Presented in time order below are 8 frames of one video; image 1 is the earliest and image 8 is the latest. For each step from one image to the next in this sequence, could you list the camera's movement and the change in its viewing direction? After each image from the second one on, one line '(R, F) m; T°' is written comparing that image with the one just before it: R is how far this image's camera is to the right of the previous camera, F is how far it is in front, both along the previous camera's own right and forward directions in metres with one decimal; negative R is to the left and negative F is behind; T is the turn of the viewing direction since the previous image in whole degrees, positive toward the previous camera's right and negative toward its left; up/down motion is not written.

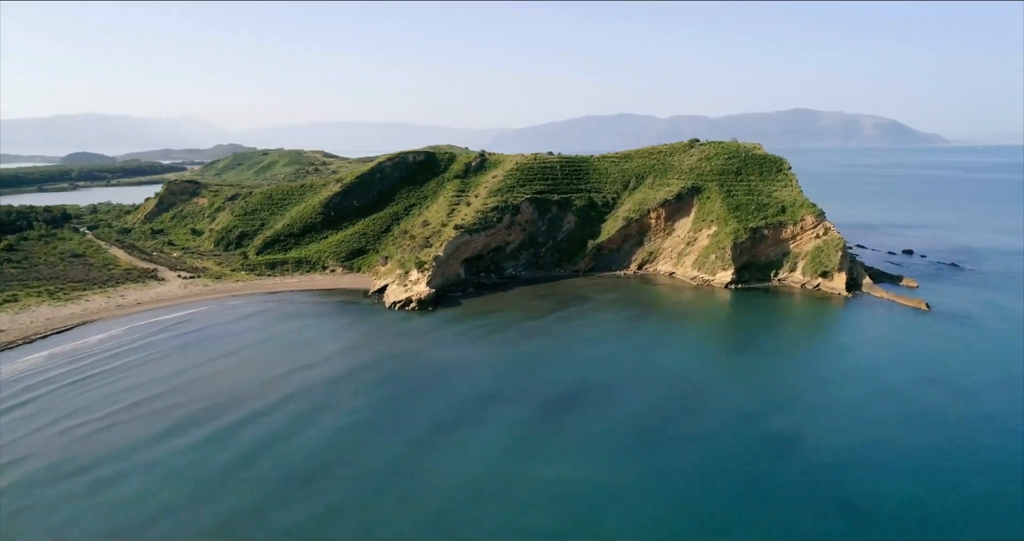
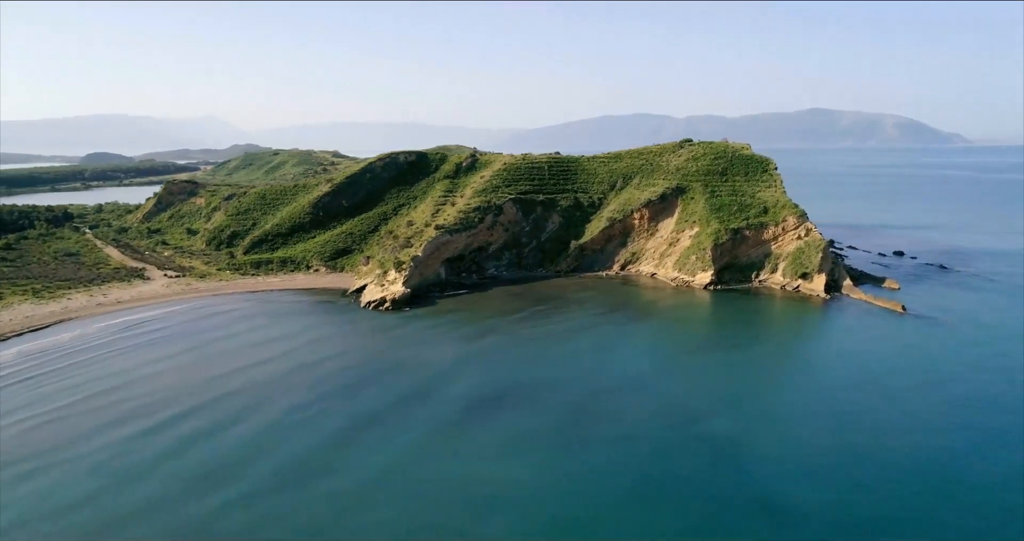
(+2.0, 0.0) m; -1°
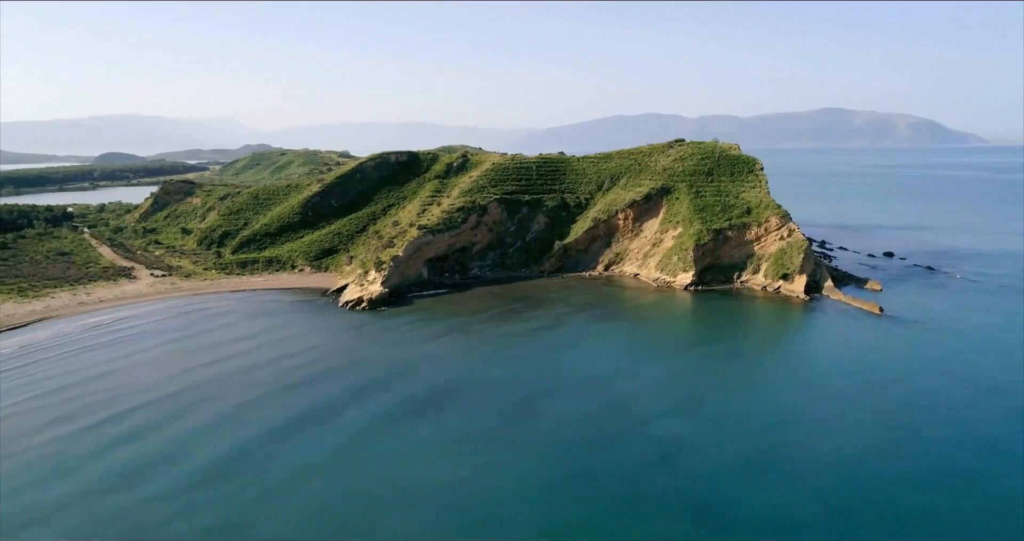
(+1.6, 0.0) m; -1°
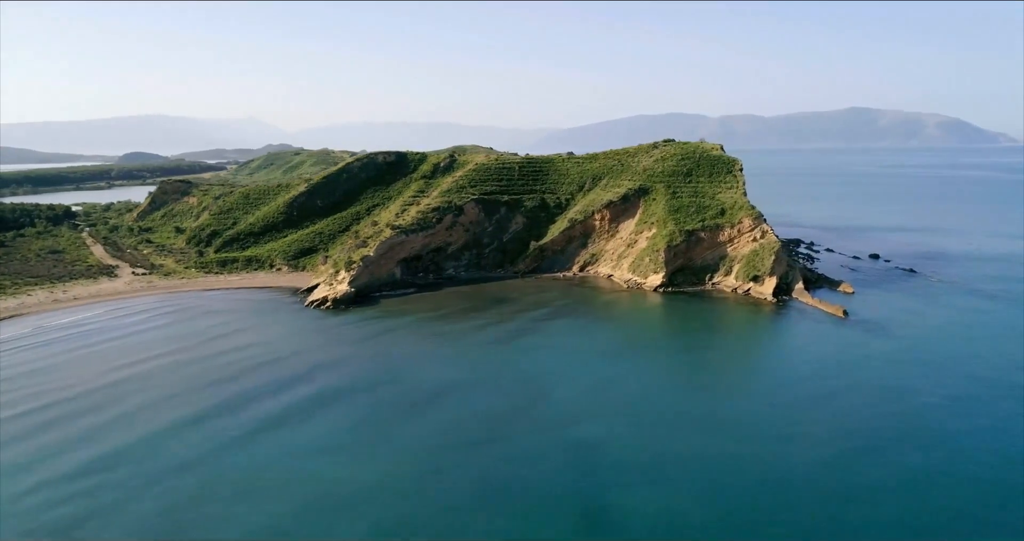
(+2.7, 0.0) m; -2°
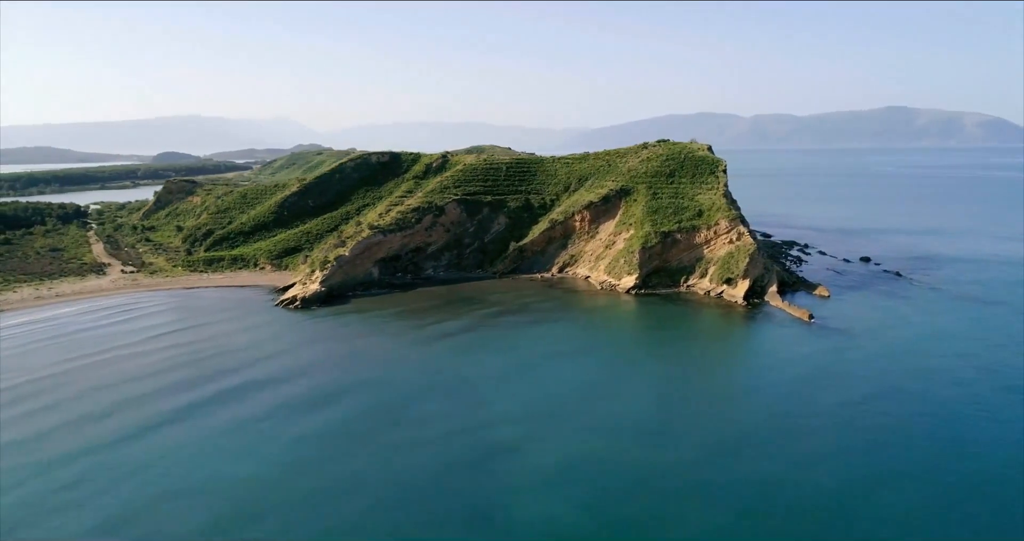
(+2.9, +0.1) m; -2°
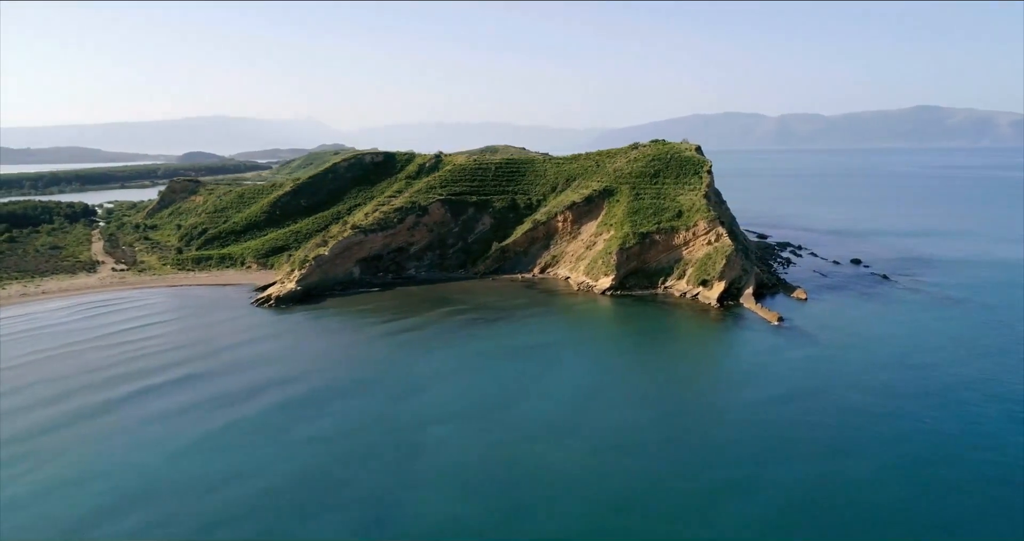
(+2.4, +0.1) m; -2°
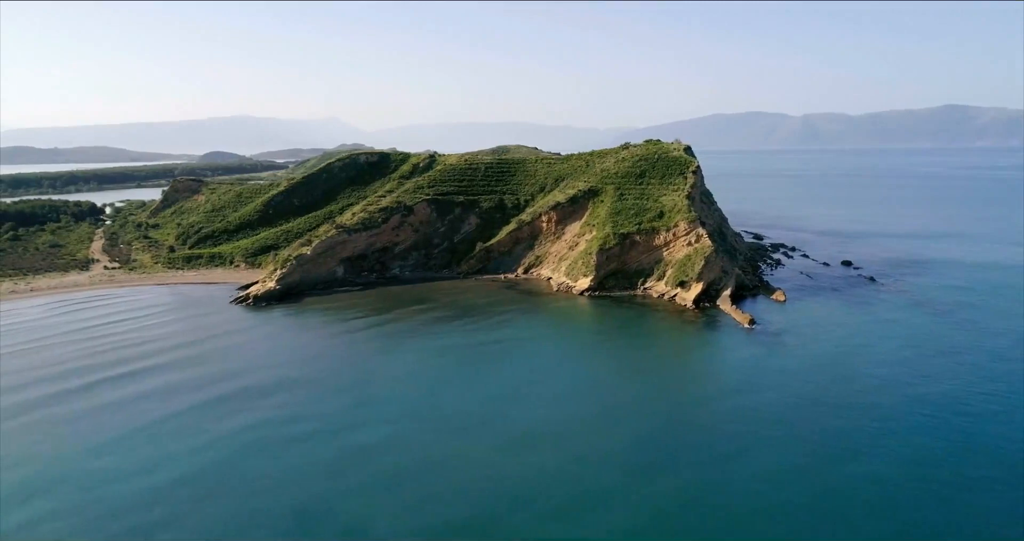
(+2.1, +0.1) m; -2°
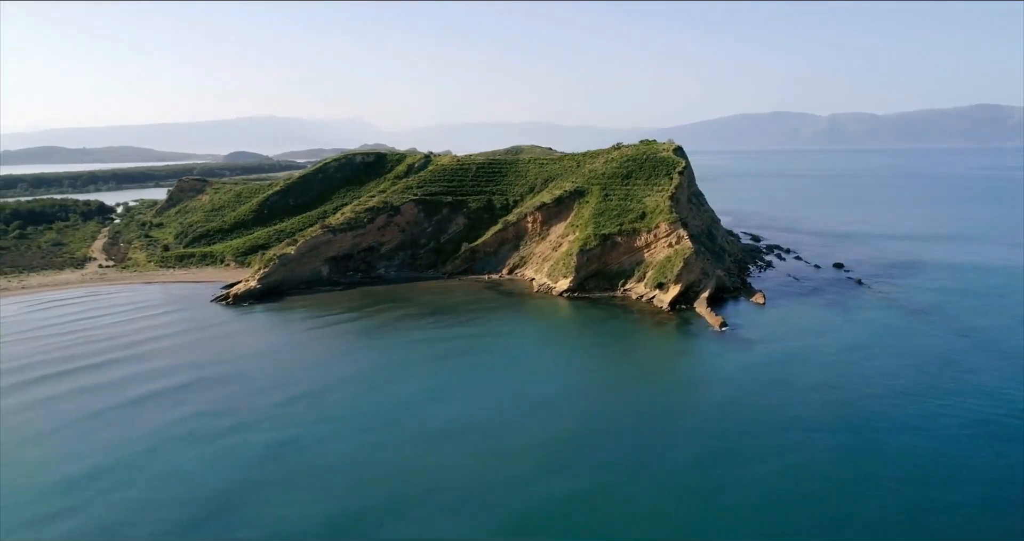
(+2.1, +0.1) m; -2°
